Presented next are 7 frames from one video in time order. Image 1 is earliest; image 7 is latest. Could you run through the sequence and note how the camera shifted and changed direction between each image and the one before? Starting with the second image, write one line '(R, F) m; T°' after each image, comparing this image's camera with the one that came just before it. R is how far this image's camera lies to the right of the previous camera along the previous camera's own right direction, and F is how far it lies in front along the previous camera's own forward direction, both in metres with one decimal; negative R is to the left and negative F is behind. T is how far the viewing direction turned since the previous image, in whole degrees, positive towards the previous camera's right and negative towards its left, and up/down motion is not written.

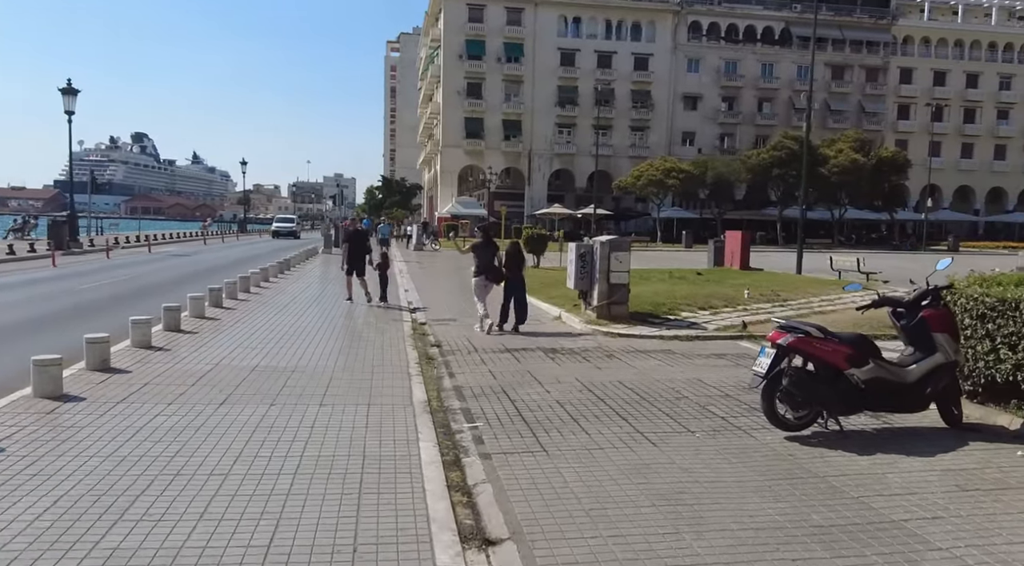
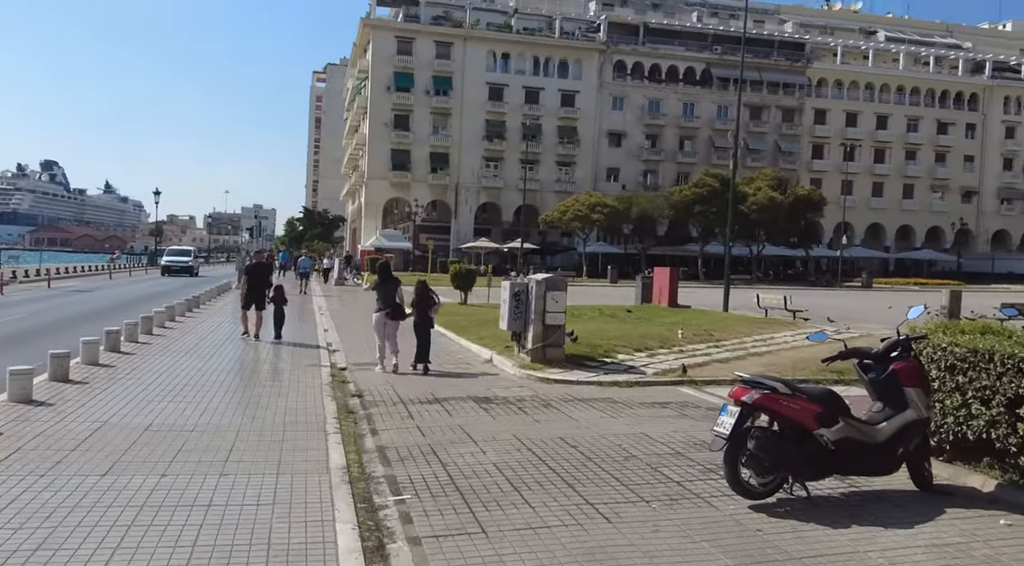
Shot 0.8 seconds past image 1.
(-0.1, +0.8) m; +5°
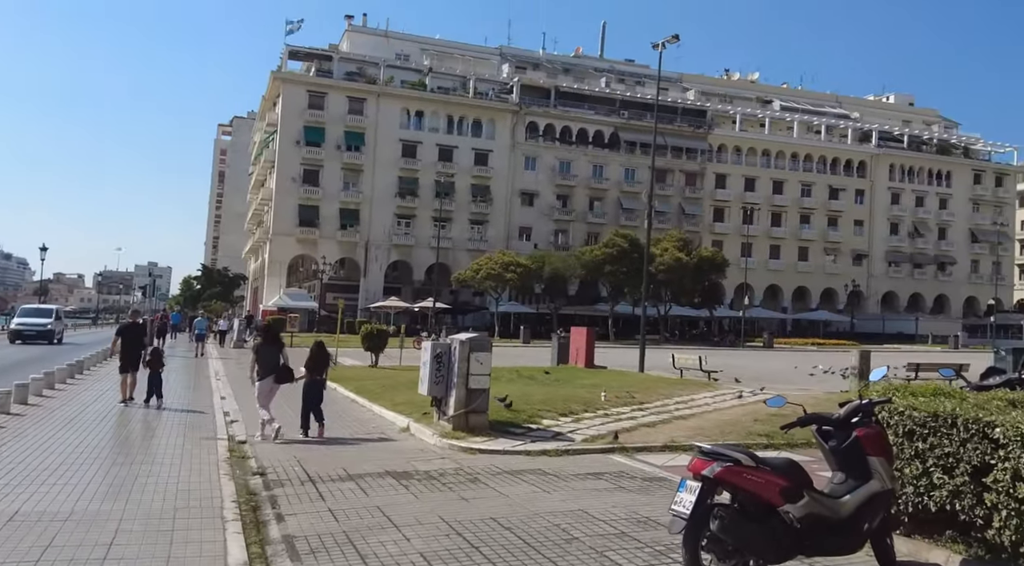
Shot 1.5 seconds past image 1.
(-0.2, +0.6) m; +7°
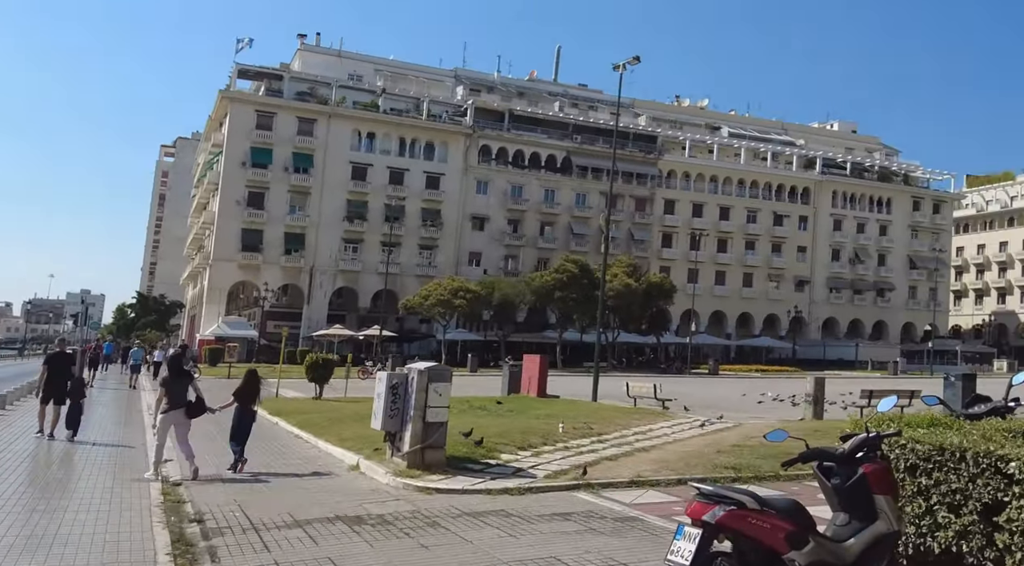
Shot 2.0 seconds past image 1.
(-0.2, +0.5) m; +4°
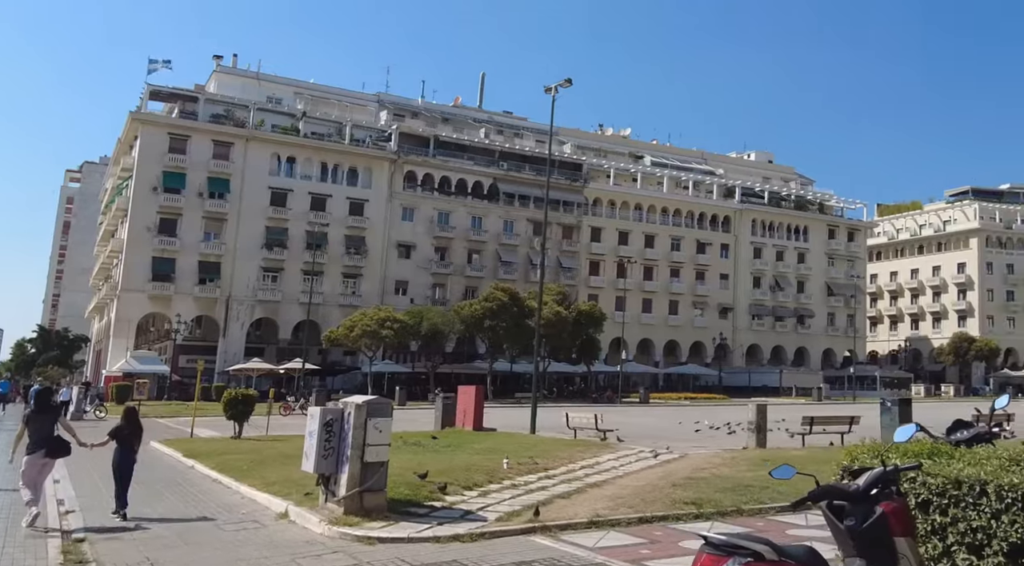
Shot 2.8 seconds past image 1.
(-0.3, +0.7) m; +5°
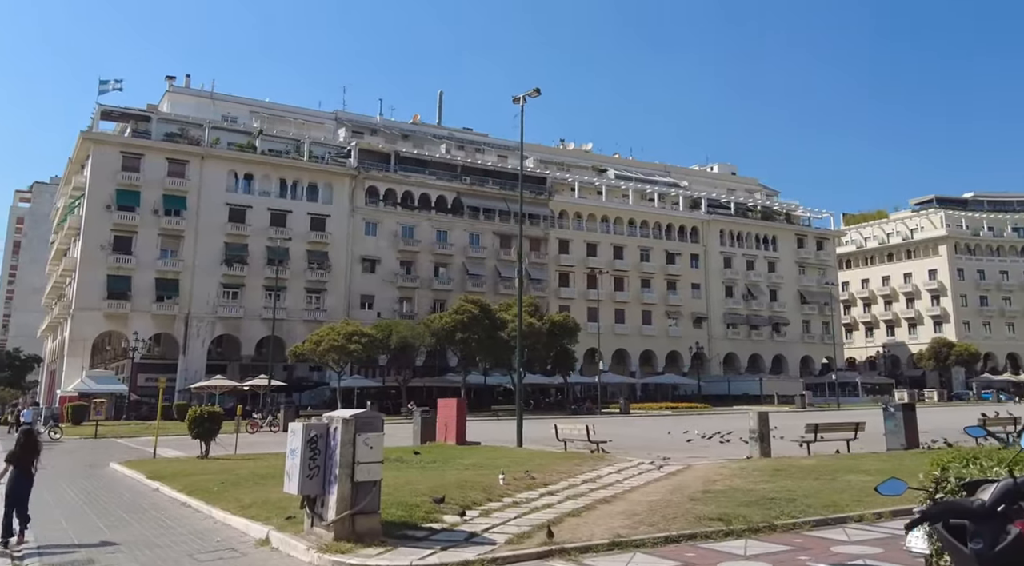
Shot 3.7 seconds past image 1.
(-0.4, +1.0) m; +2°
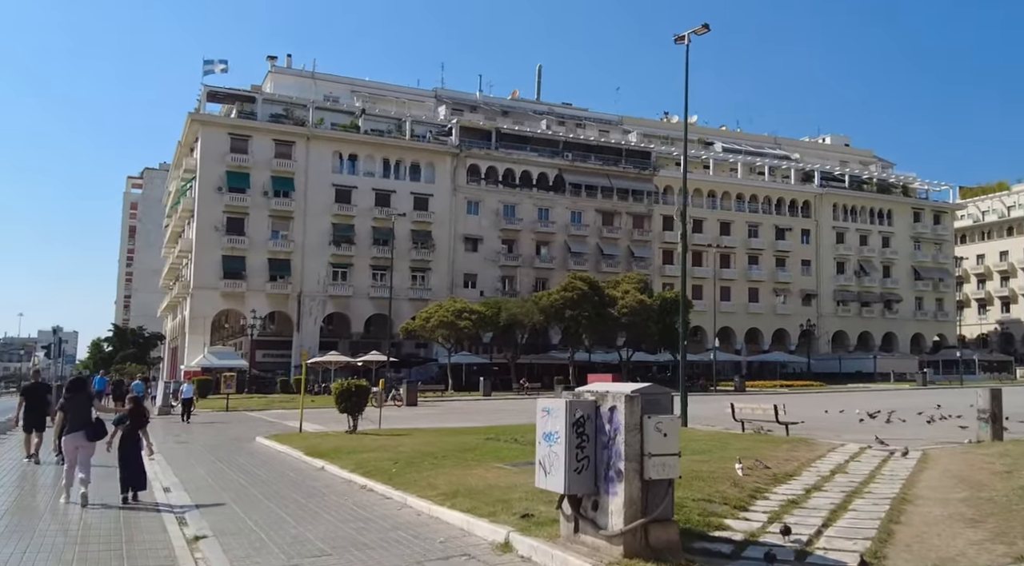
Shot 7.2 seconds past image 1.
(-2.1, +1.9) m; -6°
